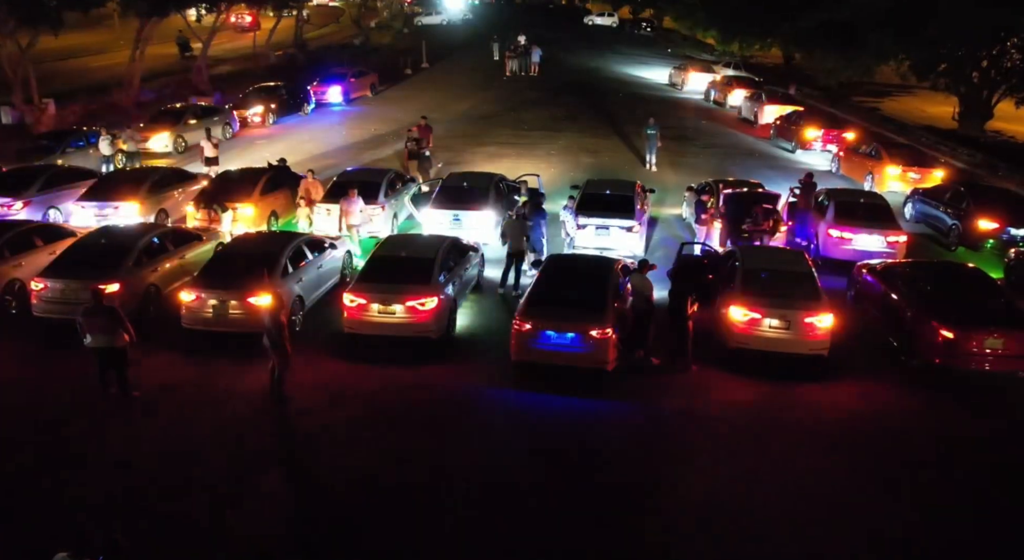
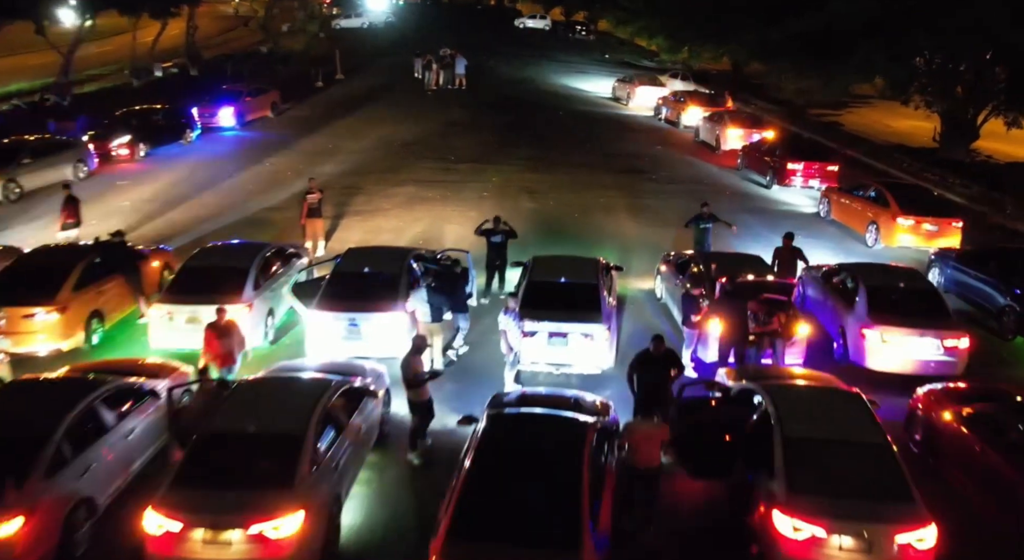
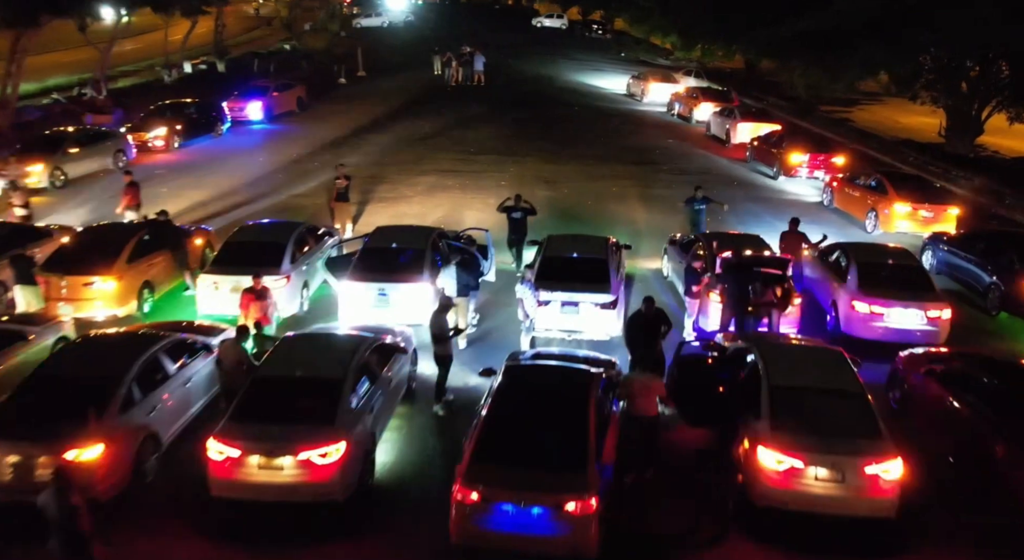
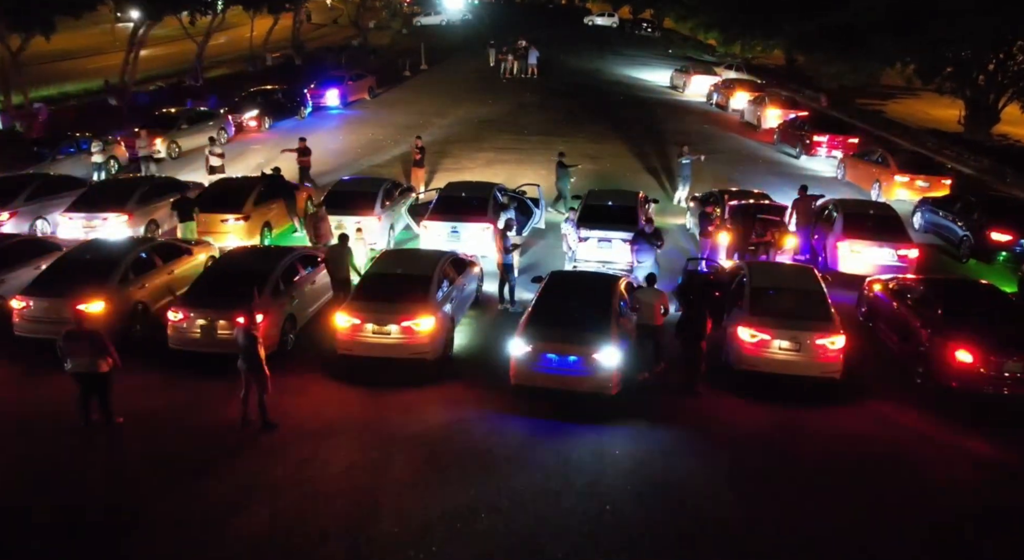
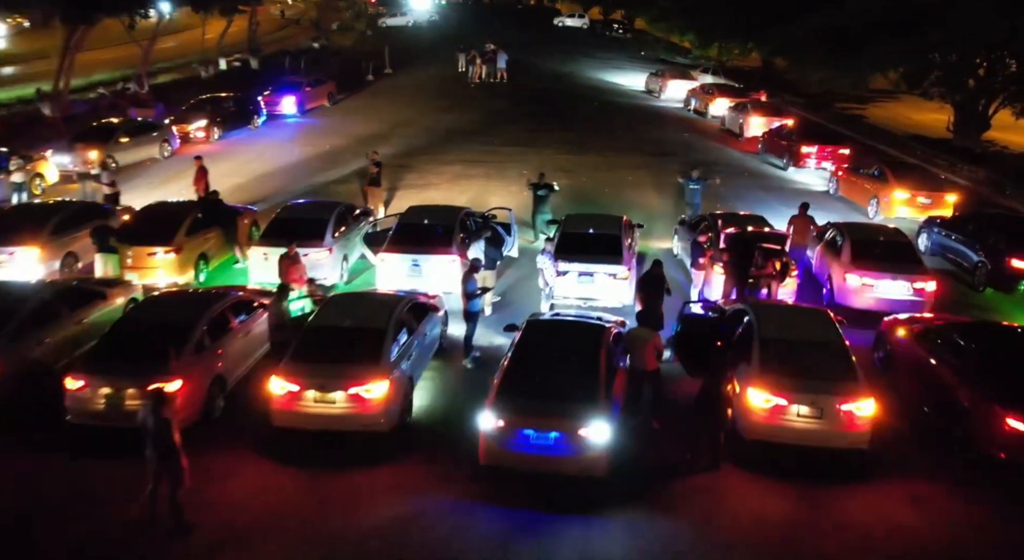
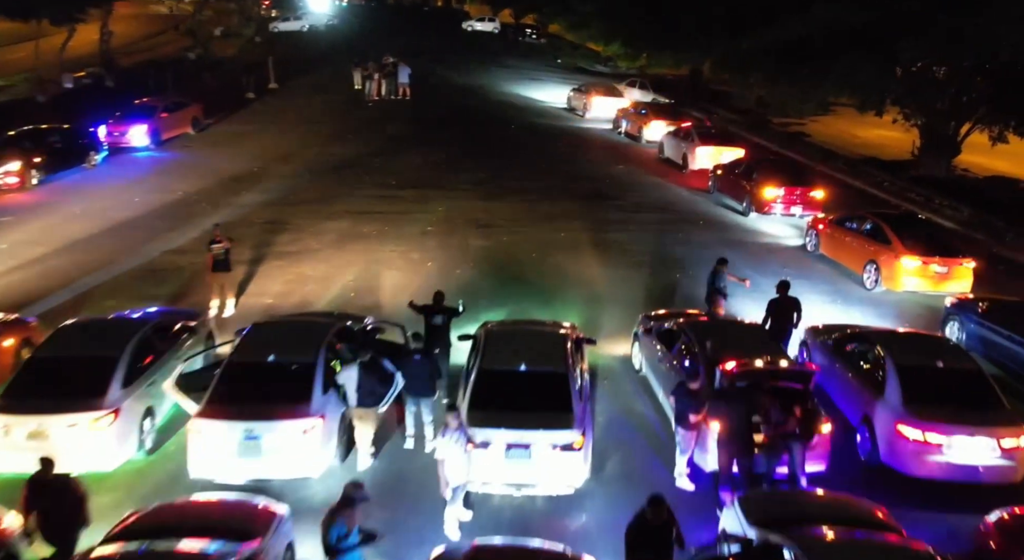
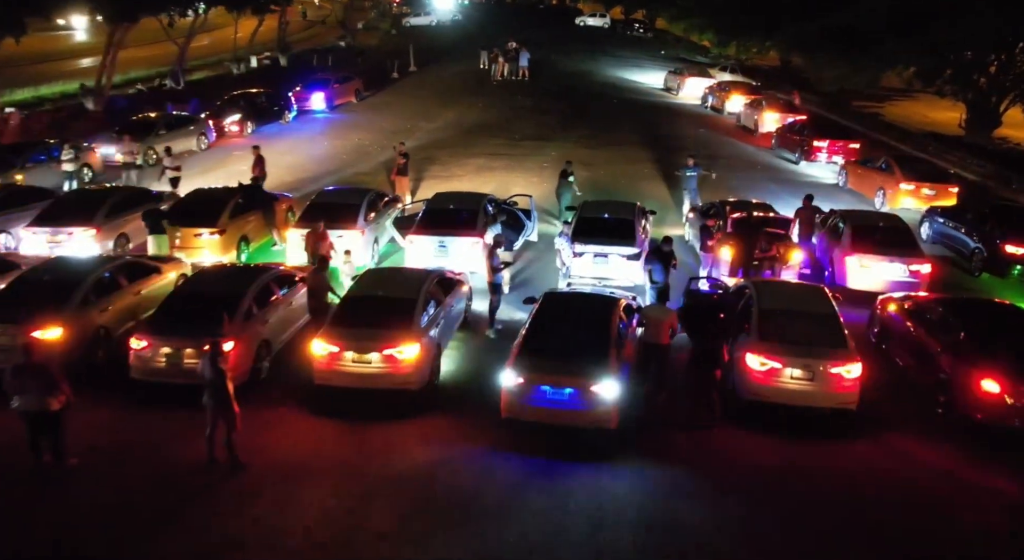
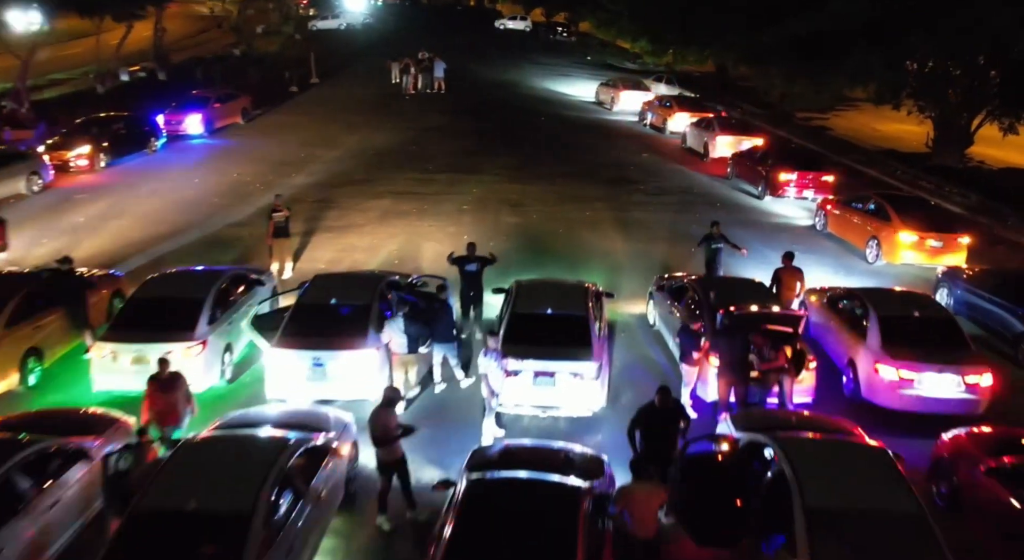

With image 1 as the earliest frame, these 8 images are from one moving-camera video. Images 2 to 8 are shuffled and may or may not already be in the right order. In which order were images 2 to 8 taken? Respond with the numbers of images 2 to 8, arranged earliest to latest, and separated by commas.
4, 7, 5, 3, 2, 8, 6
